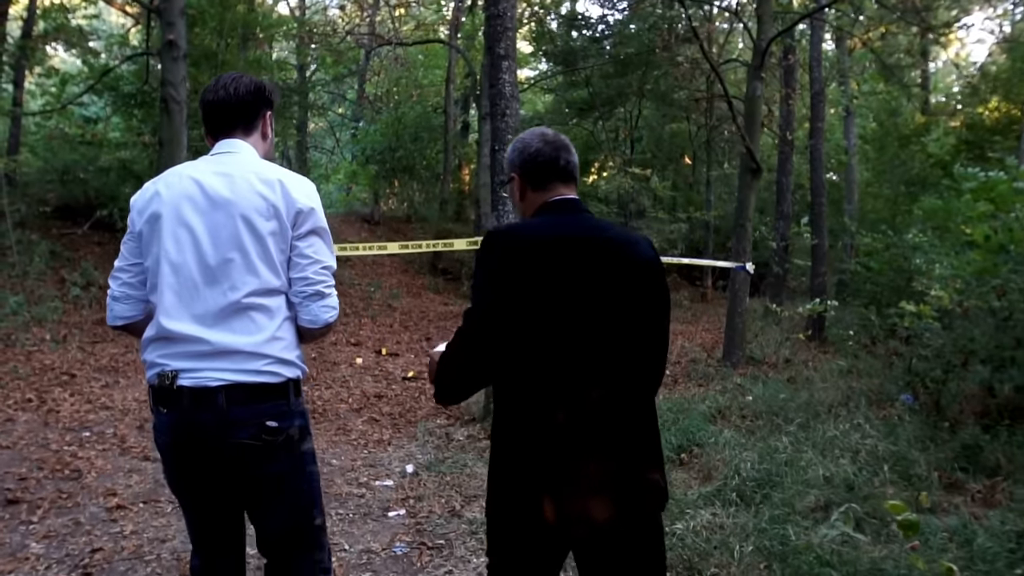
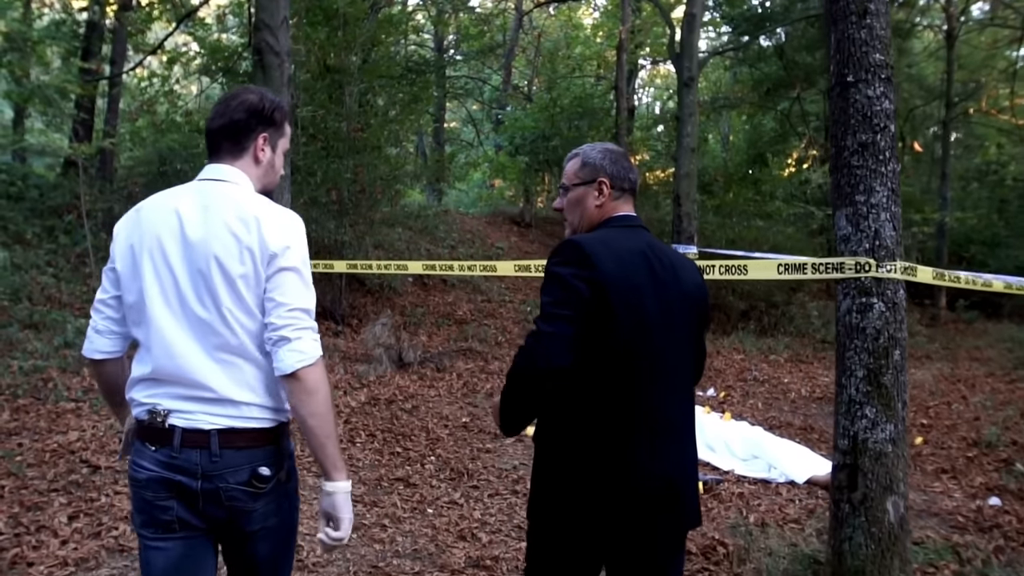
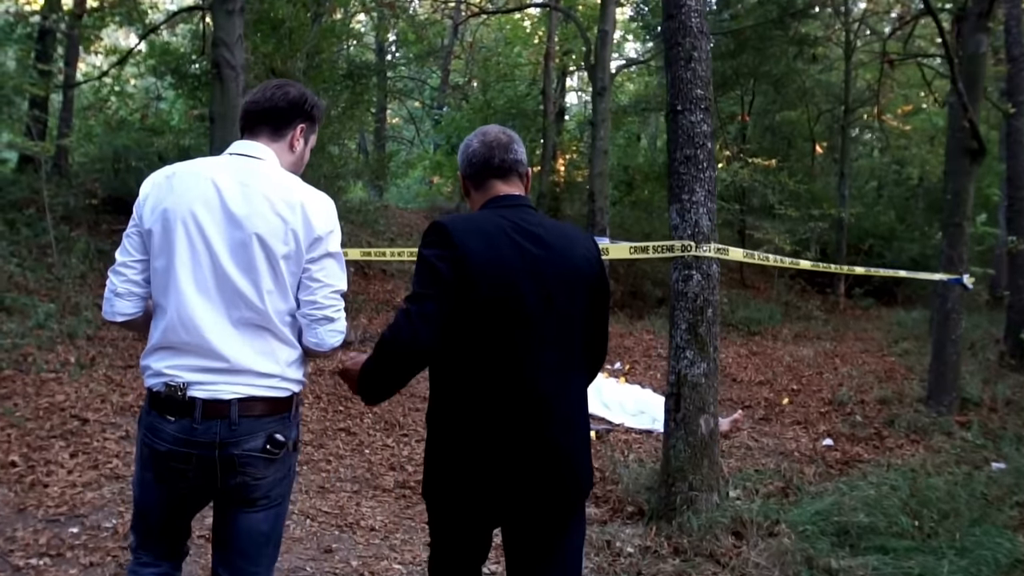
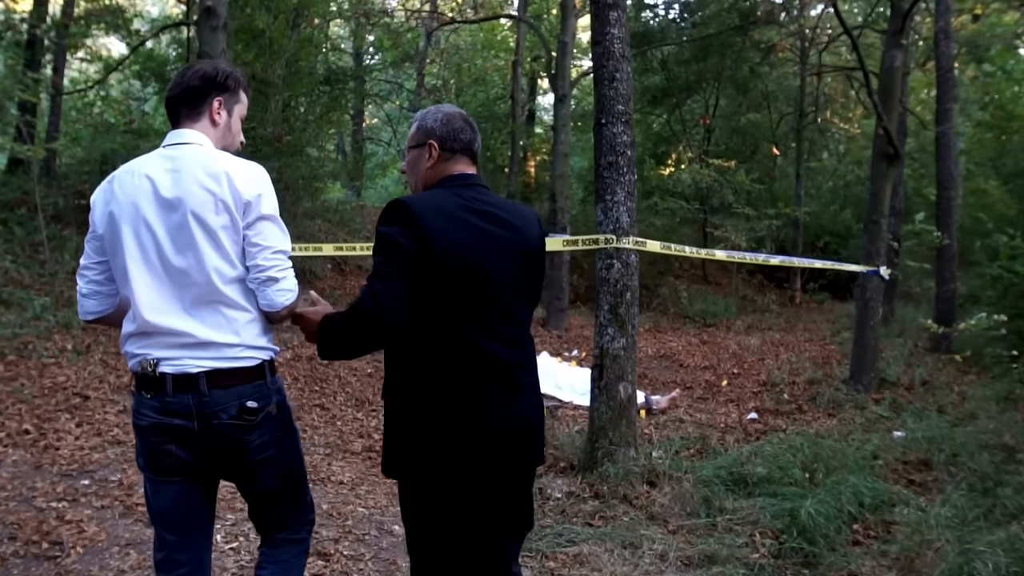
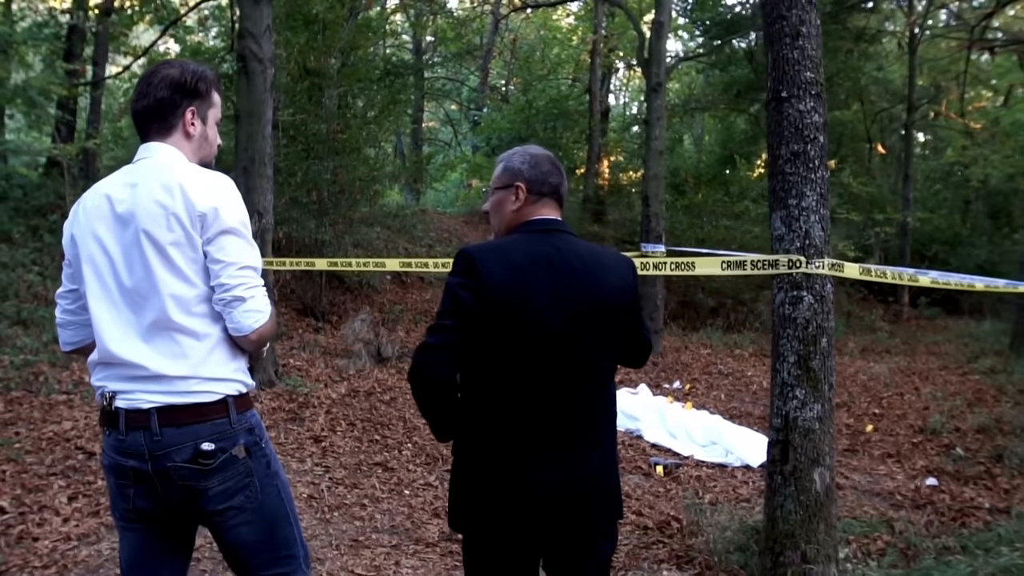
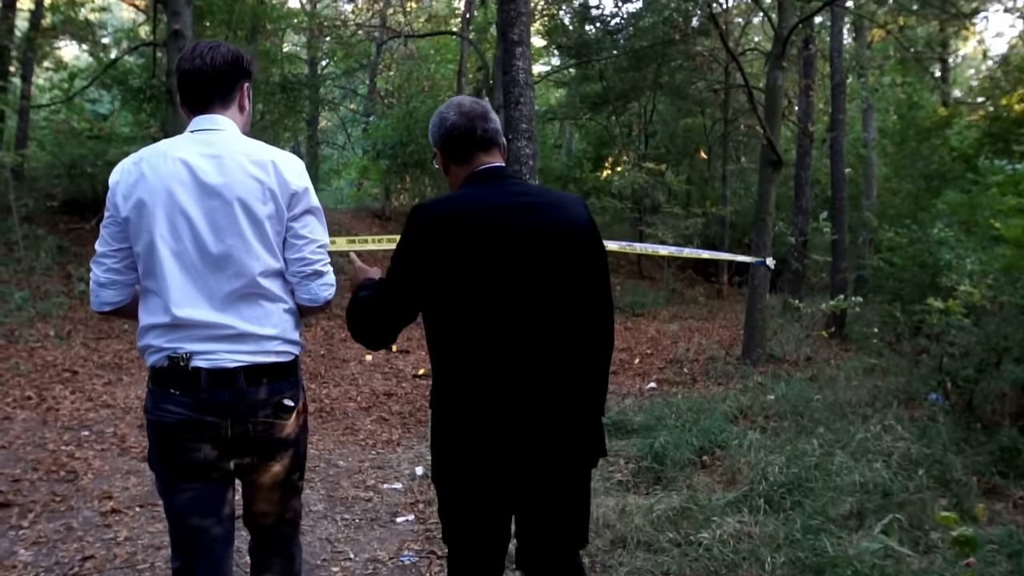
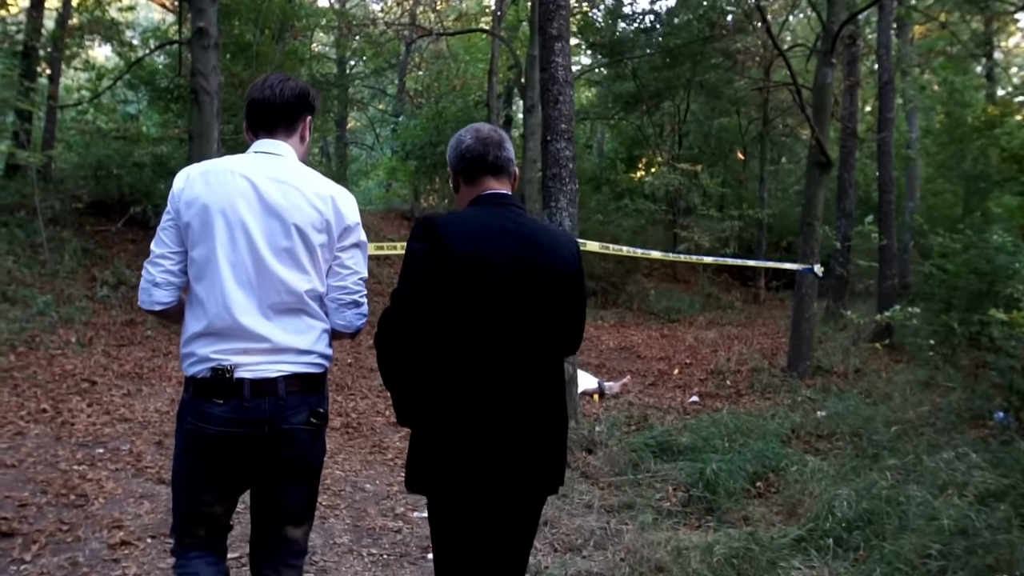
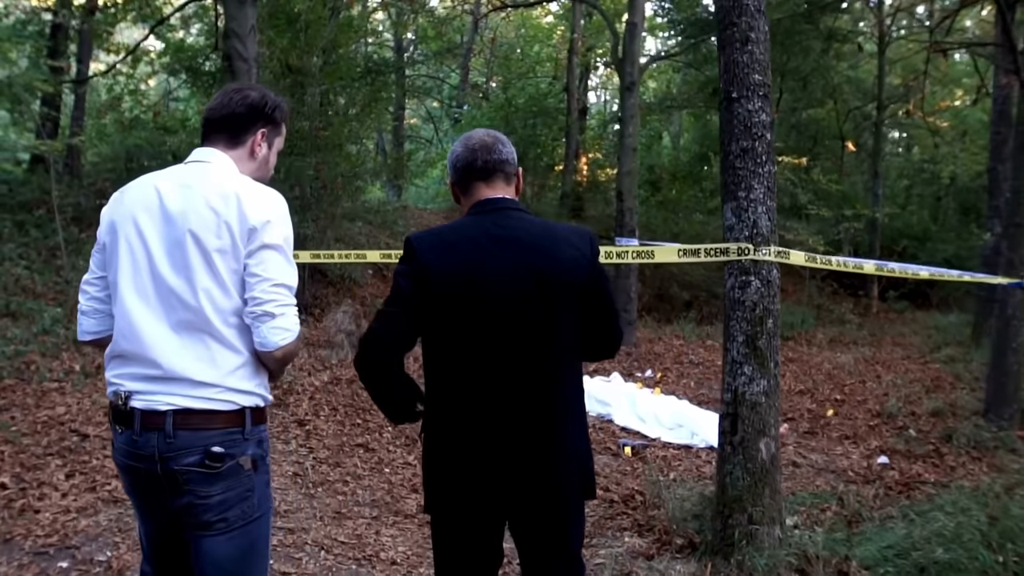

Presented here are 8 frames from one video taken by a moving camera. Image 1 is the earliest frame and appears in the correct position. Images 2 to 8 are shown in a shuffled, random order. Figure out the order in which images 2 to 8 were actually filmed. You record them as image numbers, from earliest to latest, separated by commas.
6, 7, 4, 3, 8, 5, 2
